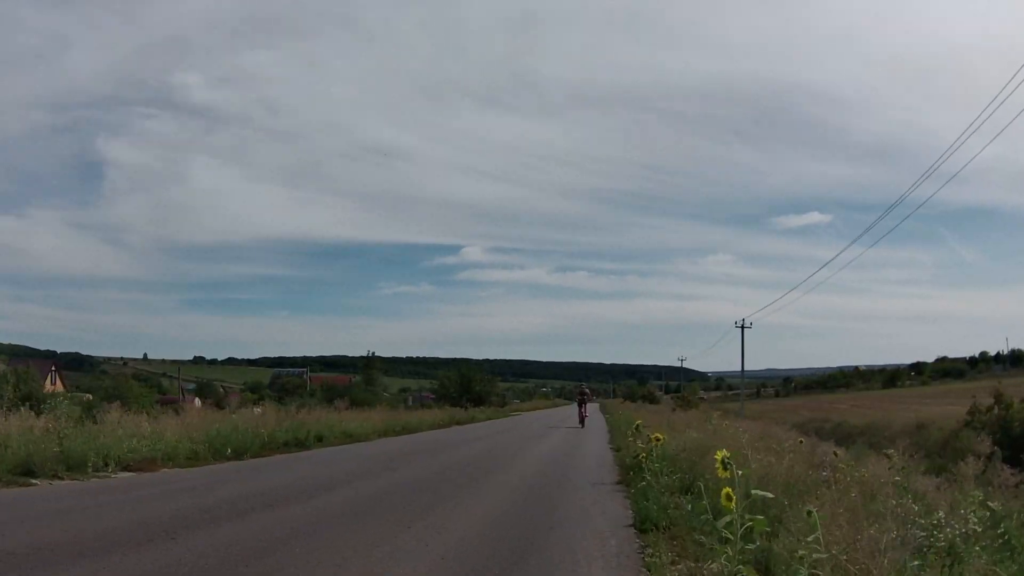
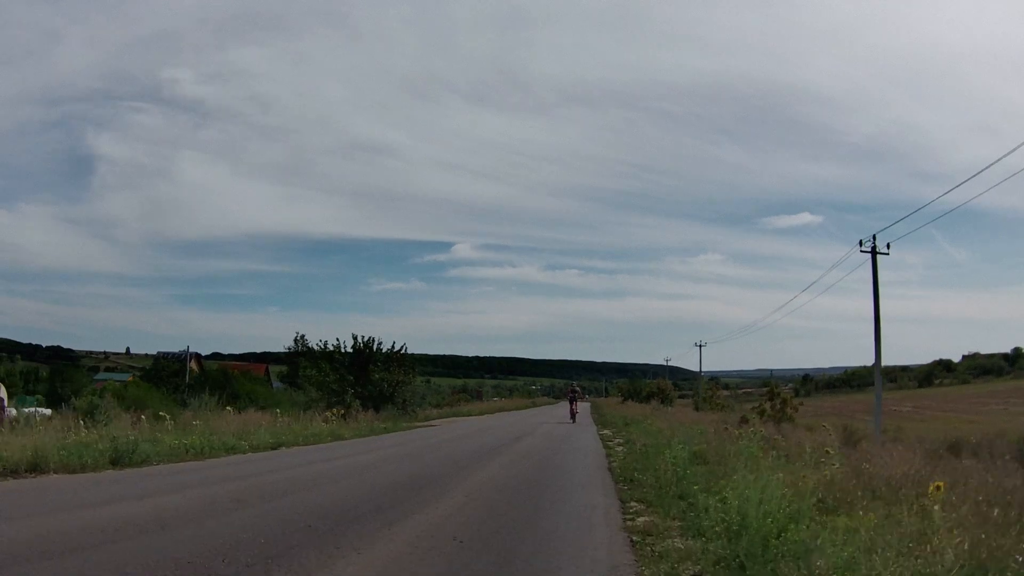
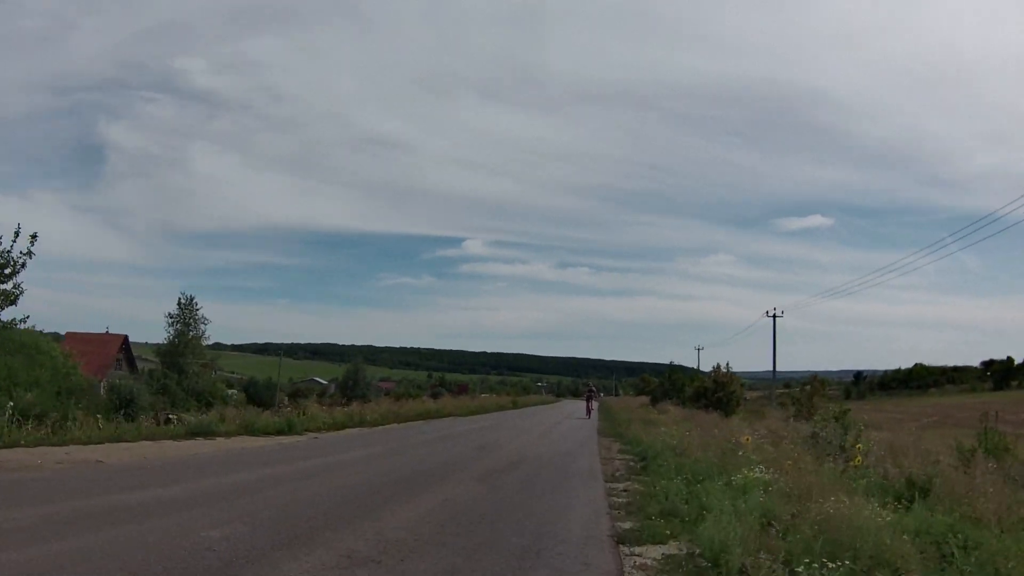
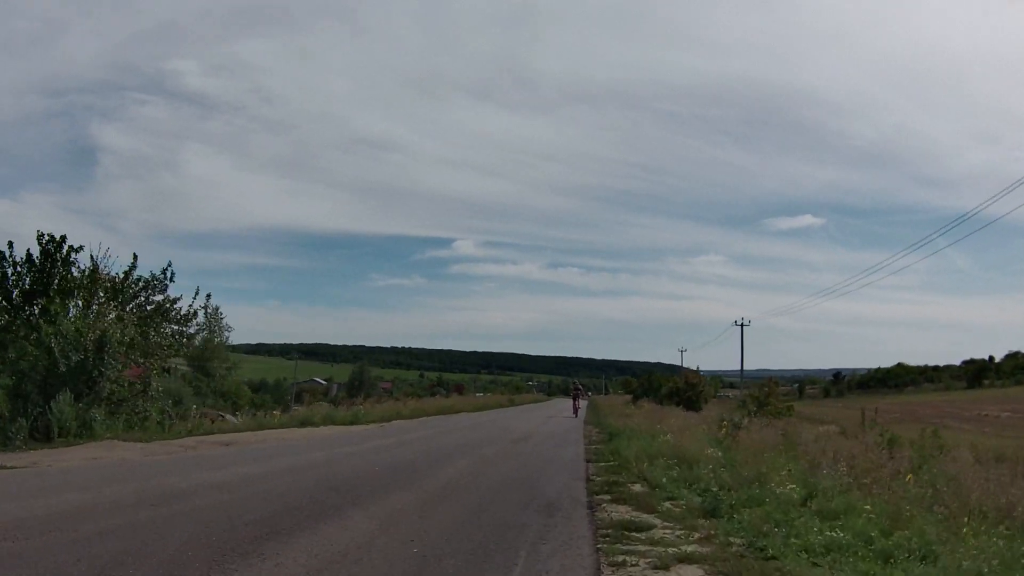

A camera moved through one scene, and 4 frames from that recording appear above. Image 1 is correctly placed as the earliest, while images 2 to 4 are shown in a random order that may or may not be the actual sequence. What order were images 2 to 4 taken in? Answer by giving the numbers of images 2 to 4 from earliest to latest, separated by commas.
2, 4, 3
